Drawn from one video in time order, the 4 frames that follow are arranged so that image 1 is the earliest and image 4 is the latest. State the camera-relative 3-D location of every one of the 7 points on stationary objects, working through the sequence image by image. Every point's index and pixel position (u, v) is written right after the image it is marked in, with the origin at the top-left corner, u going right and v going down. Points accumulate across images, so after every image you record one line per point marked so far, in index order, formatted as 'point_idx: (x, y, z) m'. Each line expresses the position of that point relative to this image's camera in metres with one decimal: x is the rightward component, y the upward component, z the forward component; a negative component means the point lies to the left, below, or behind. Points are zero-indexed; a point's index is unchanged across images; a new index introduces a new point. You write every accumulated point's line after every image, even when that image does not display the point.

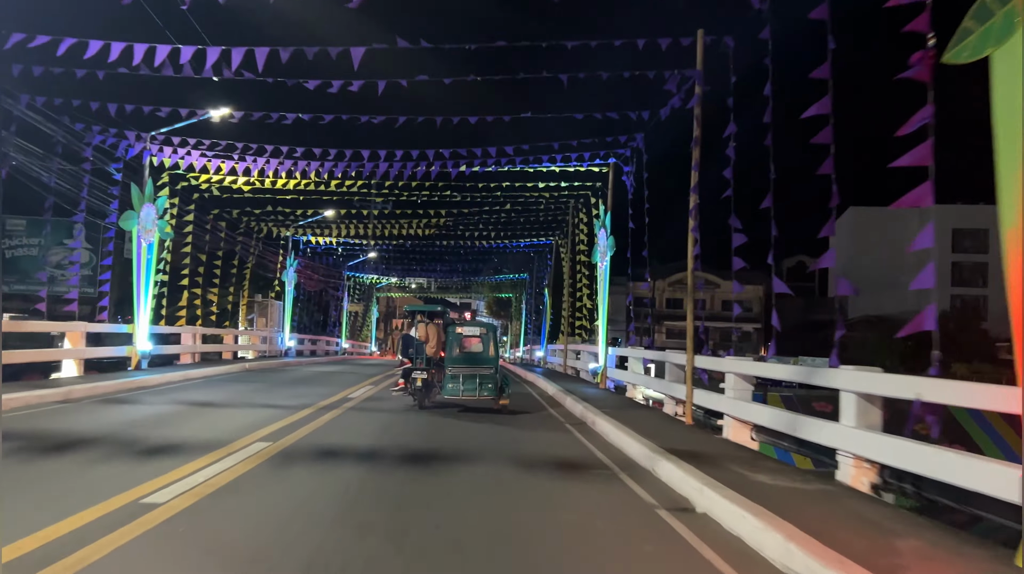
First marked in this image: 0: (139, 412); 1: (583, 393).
0: (-5.4, -1.8, +11.5) m
1: (+1.6, -2.3, +17.5) m
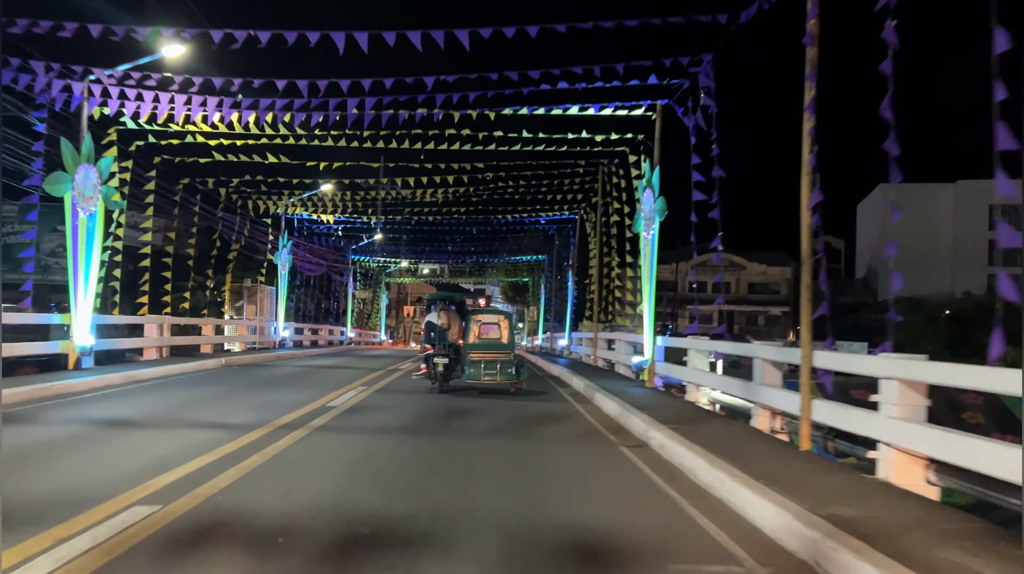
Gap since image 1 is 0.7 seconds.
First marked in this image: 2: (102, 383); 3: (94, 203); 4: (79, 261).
0: (-5.0, -1.5, +8.2) m
1: (+2.0, -1.9, +14.2) m
2: (-6.4, -1.5, +12.7) m
3: (-7.4, +1.5, +14.2) m
4: (-7.5, +0.5, +13.9) m
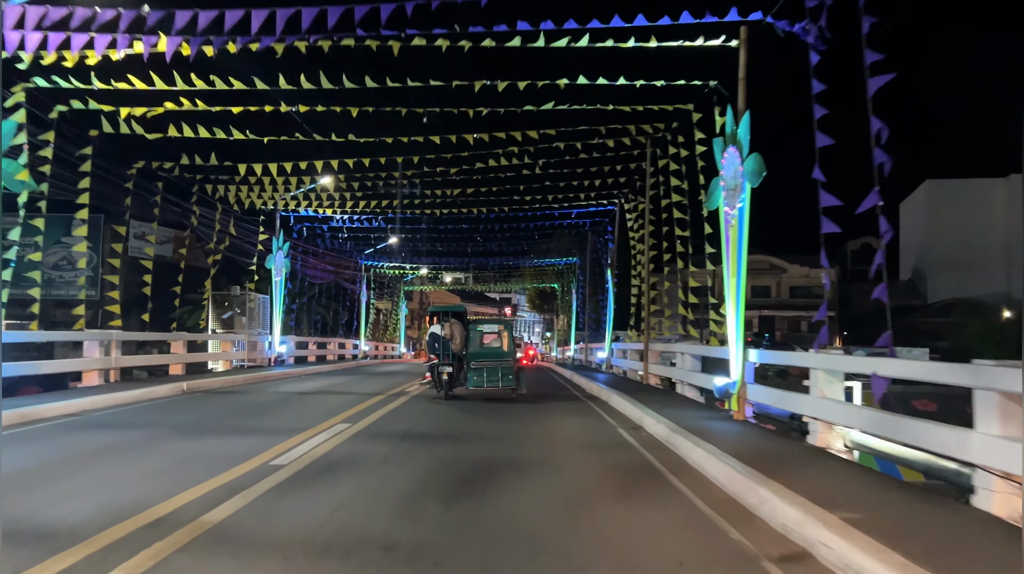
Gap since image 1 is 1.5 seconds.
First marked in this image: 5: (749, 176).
0: (-4.7, -1.5, +4.6) m
1: (+2.5, -1.8, +10.3) m
2: (-6.0, -1.6, +9.0) m
3: (-7.0, +1.4, +10.6) m
4: (-7.0, +0.4, +10.3) m
5: (+3.2, +1.5, +10.6) m
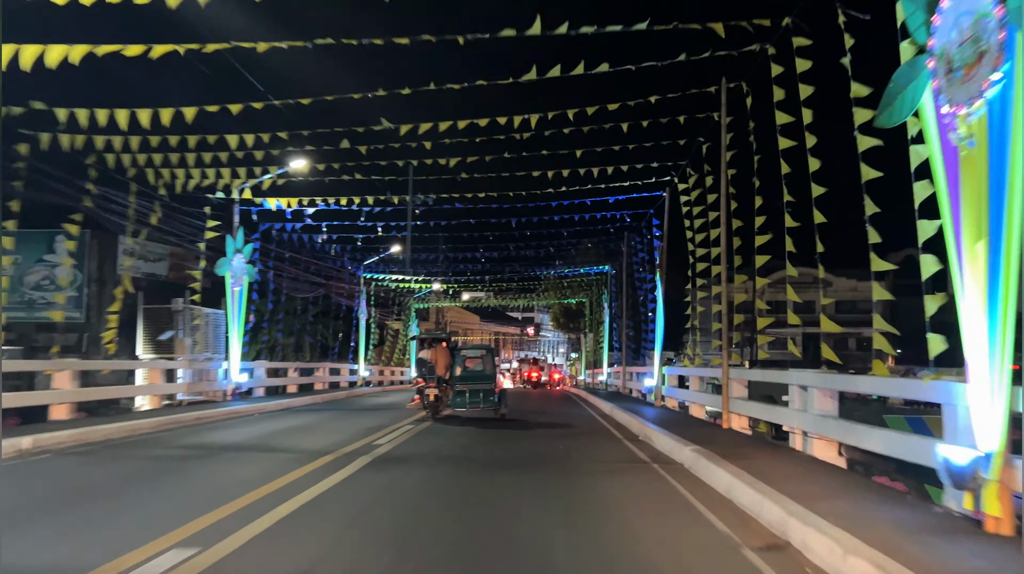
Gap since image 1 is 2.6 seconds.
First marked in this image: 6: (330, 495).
0: (-4.8, -1.3, -0.6) m
1: (+2.6, -1.6, +4.9) m
2: (-6.0, -1.5, +3.9) m
3: (-6.9, +1.4, +5.6) m
4: (-6.9, +0.4, +5.3) m
5: (+3.3, +1.7, +5.3) m
6: (-2.0, -2.3, +8.9) m
